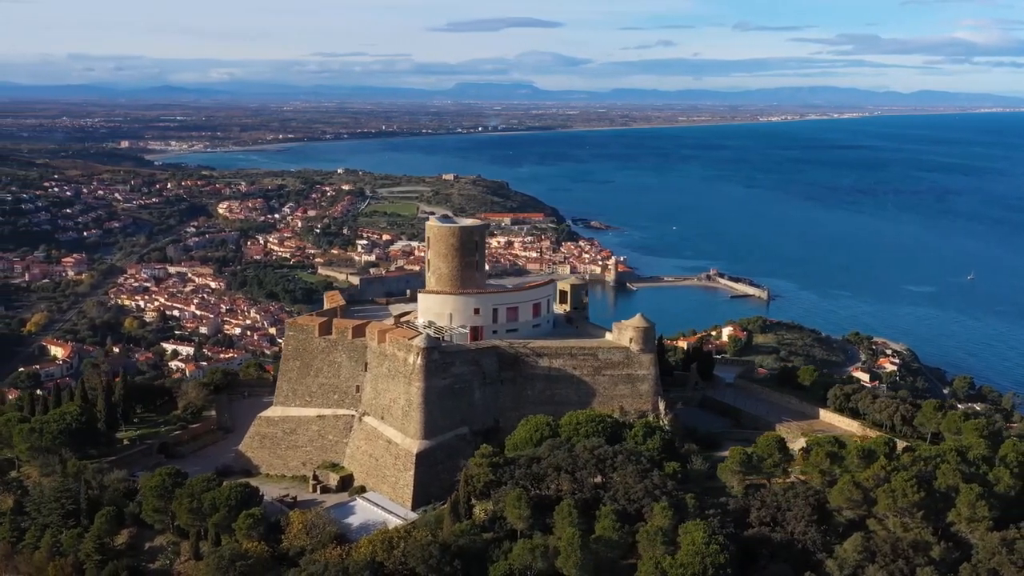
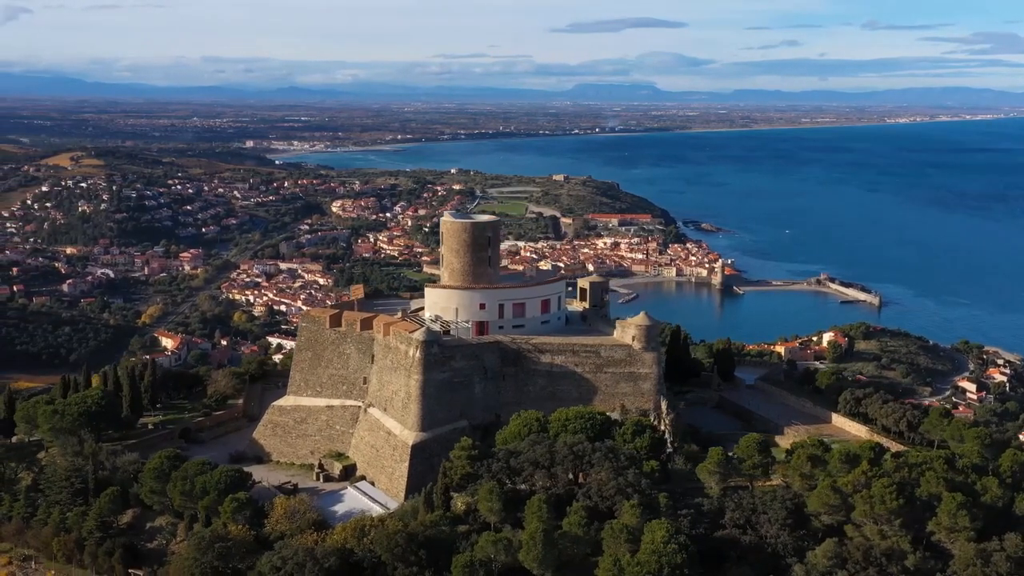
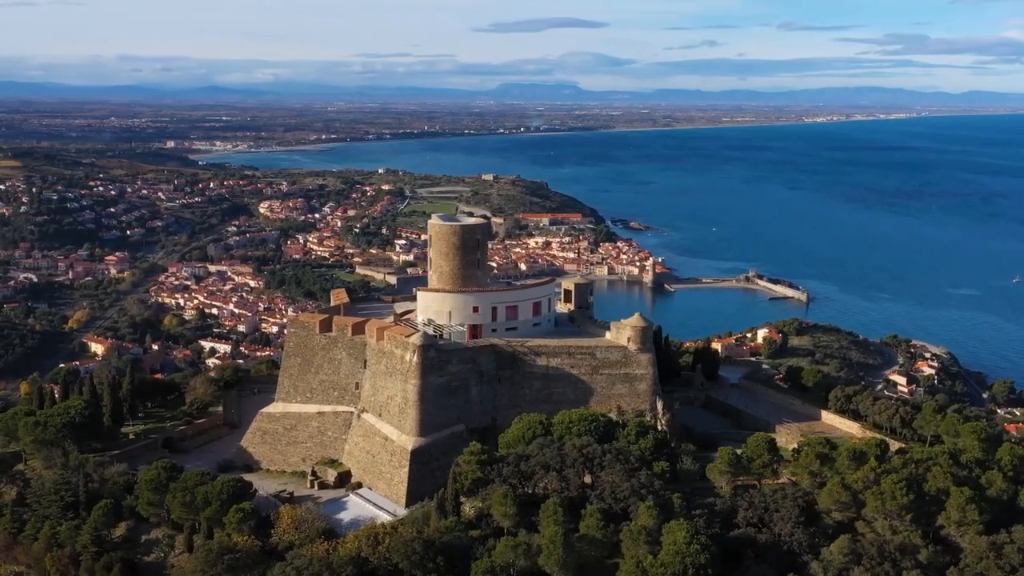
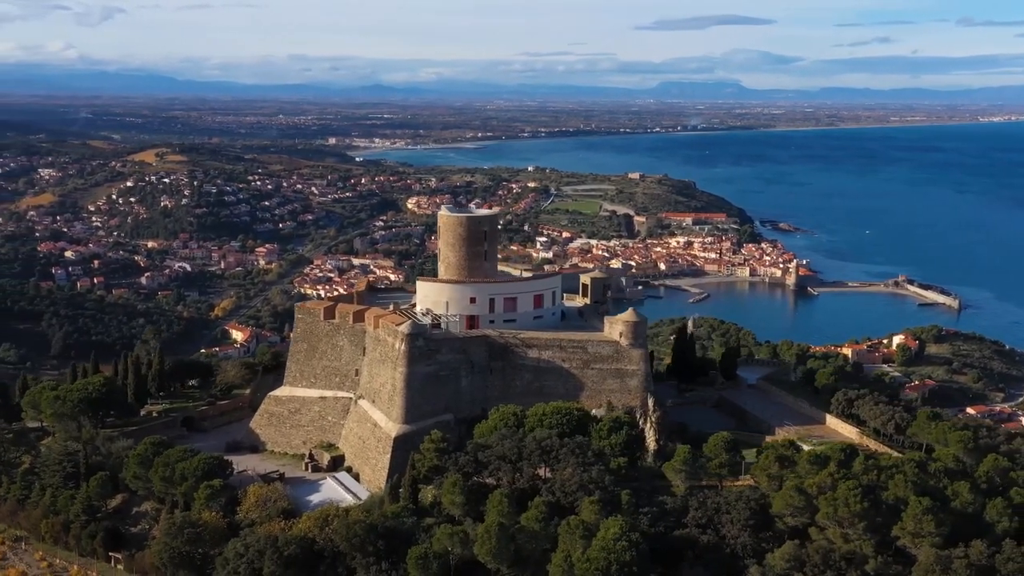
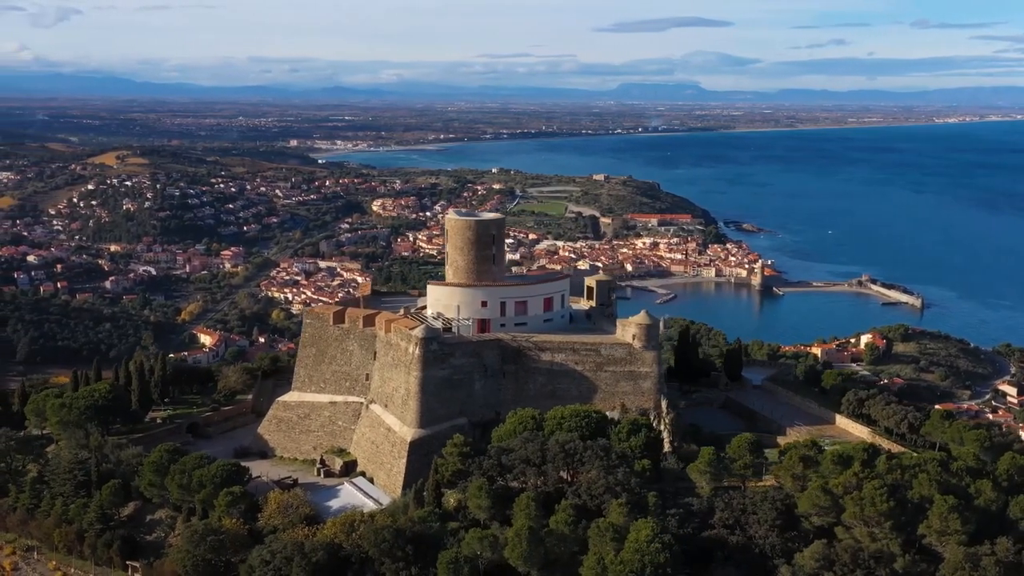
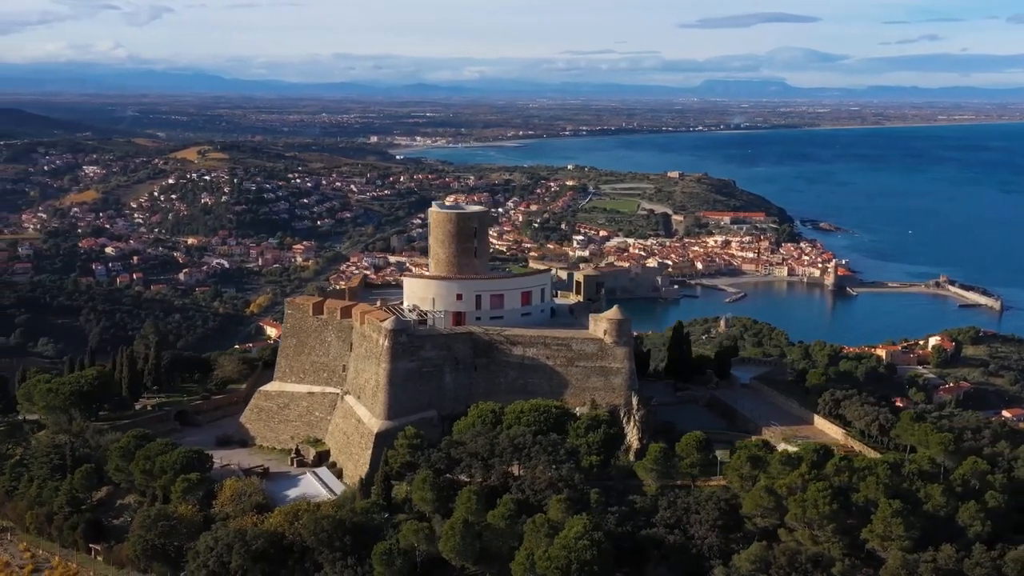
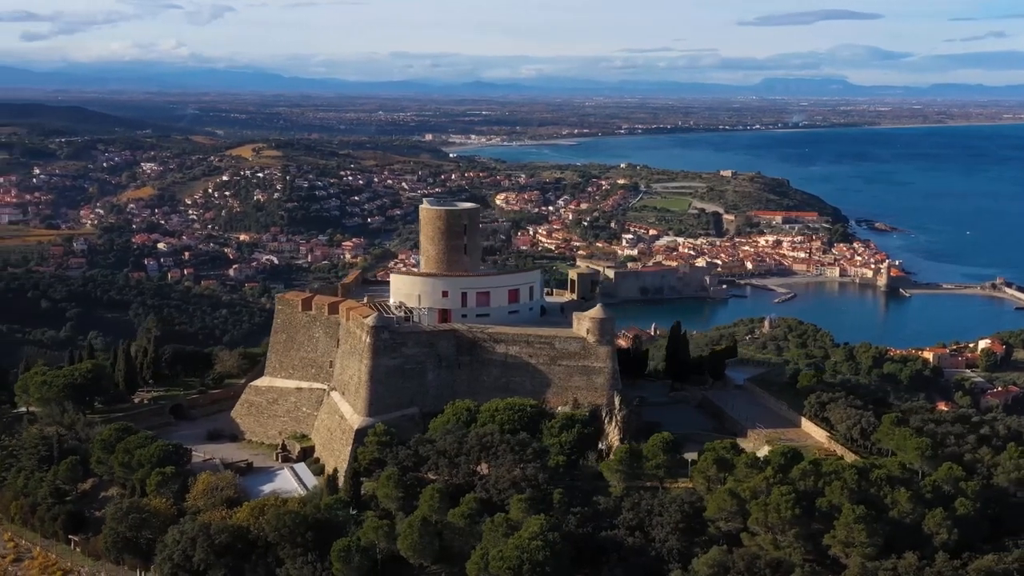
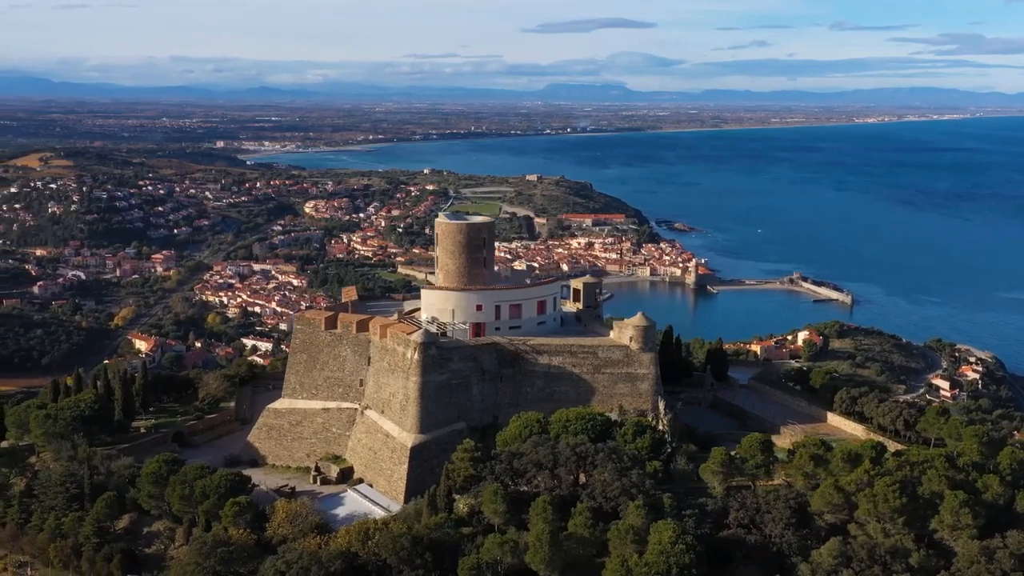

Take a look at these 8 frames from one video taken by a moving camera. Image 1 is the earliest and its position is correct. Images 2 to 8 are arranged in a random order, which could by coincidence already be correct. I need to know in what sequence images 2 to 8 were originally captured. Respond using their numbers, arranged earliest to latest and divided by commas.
3, 8, 2, 5, 4, 6, 7
